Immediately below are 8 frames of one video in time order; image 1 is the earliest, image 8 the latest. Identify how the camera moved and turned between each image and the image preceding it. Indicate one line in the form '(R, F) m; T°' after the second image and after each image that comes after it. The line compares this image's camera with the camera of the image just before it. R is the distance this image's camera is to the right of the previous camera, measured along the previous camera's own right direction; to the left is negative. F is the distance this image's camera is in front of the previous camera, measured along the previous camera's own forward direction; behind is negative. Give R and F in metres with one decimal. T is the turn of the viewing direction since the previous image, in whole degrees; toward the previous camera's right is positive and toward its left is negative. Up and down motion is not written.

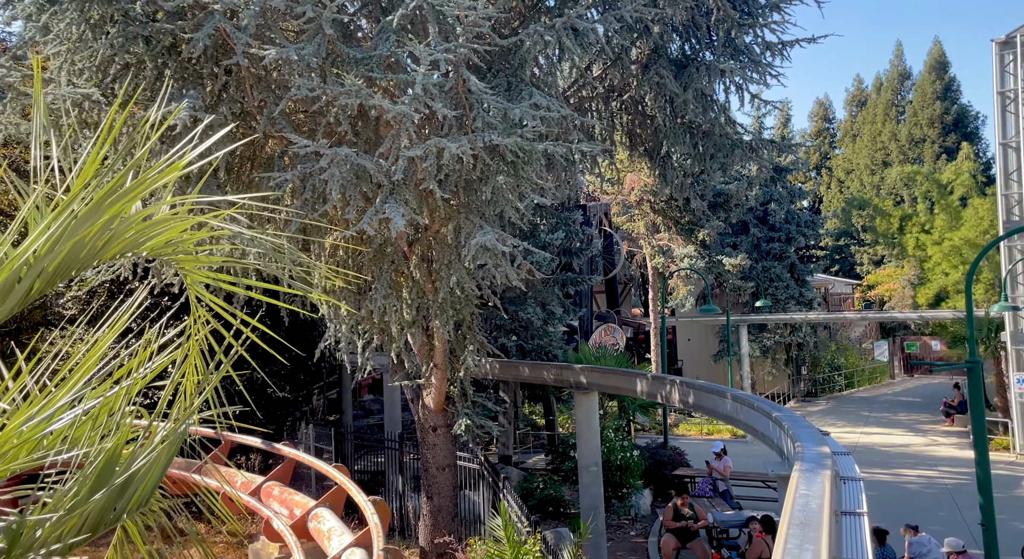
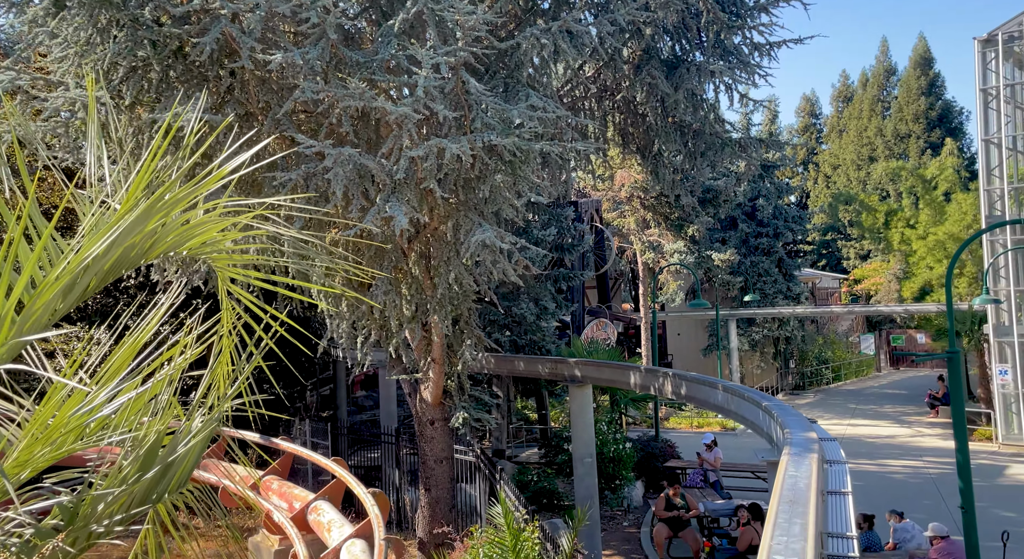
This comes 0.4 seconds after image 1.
(-0.1, -0.2) m; +1°
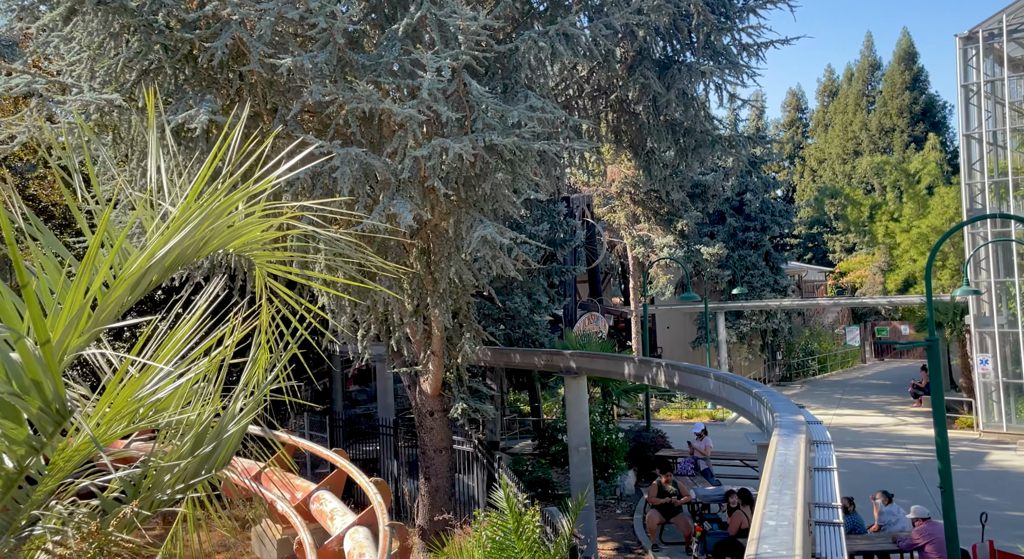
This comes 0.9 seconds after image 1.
(-0.1, -0.3) m; +1°
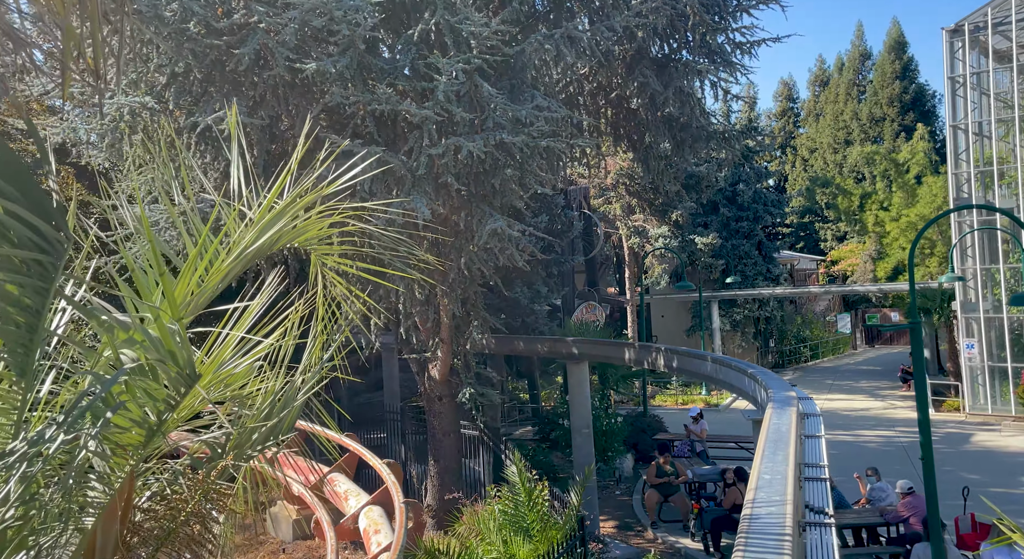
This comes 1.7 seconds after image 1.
(-0.2, -0.5) m; 0°
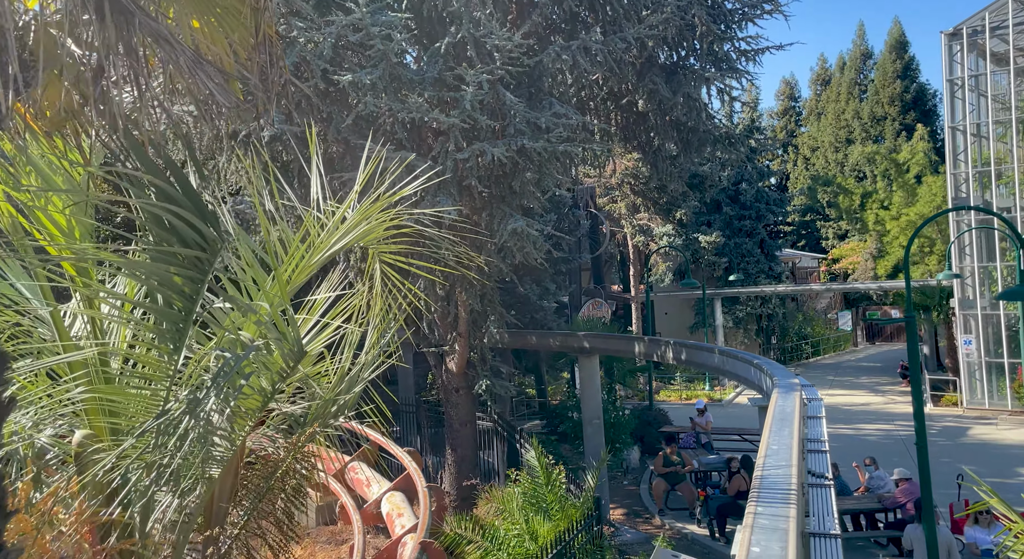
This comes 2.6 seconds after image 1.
(-0.2, -0.6) m; 0°
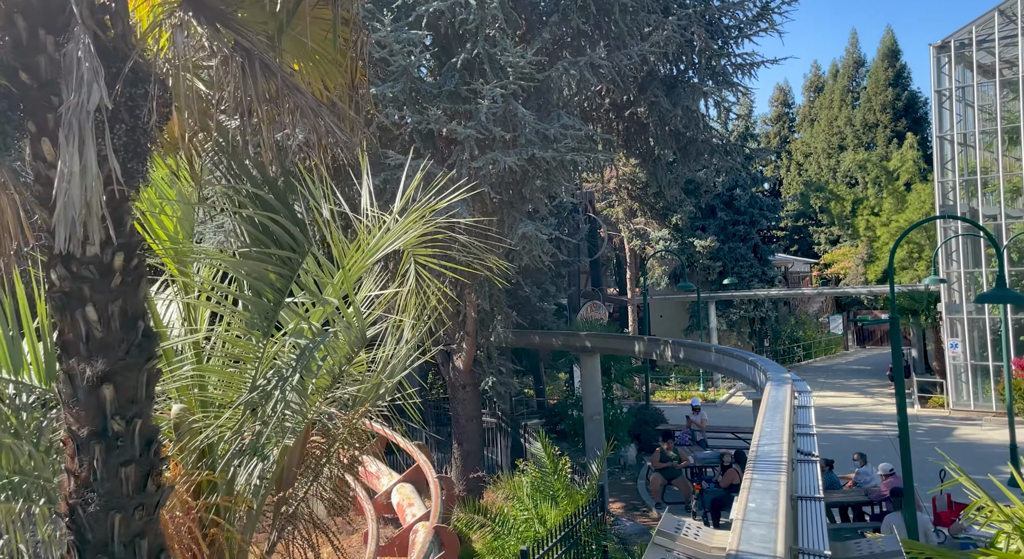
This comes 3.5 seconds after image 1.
(-0.2, -0.6) m; 0°
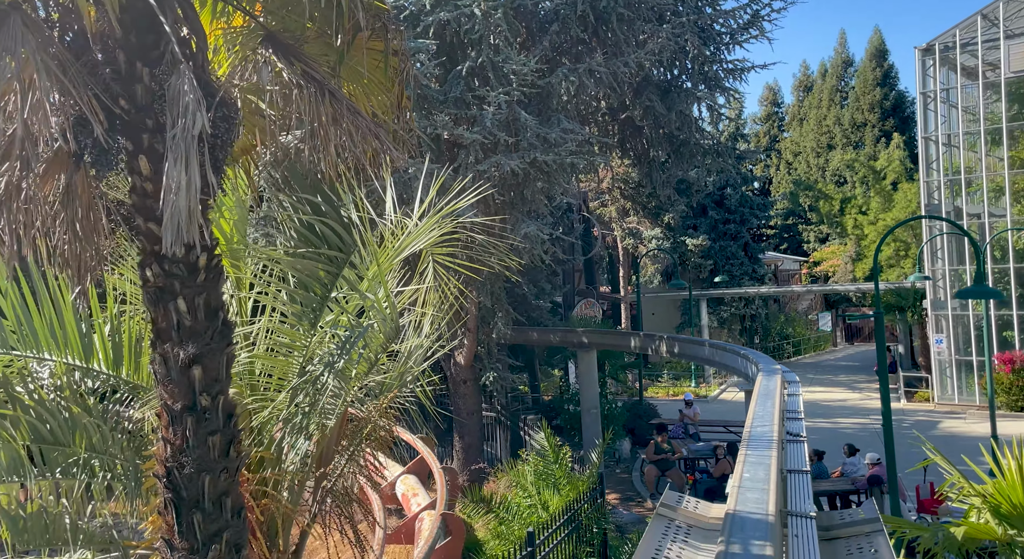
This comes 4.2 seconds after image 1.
(-0.1, -0.4) m; +1°
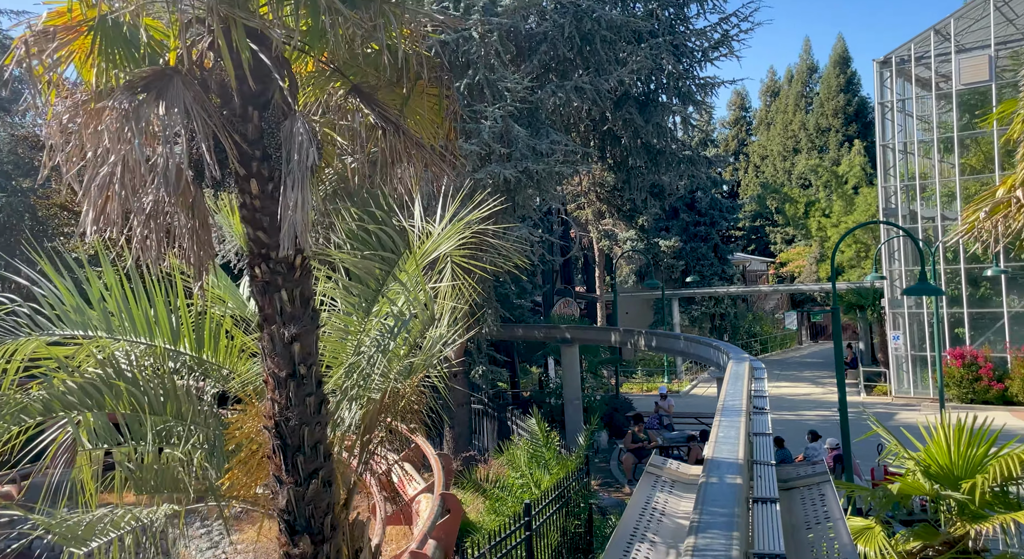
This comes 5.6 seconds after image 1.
(-0.3, -0.9) m; +2°
